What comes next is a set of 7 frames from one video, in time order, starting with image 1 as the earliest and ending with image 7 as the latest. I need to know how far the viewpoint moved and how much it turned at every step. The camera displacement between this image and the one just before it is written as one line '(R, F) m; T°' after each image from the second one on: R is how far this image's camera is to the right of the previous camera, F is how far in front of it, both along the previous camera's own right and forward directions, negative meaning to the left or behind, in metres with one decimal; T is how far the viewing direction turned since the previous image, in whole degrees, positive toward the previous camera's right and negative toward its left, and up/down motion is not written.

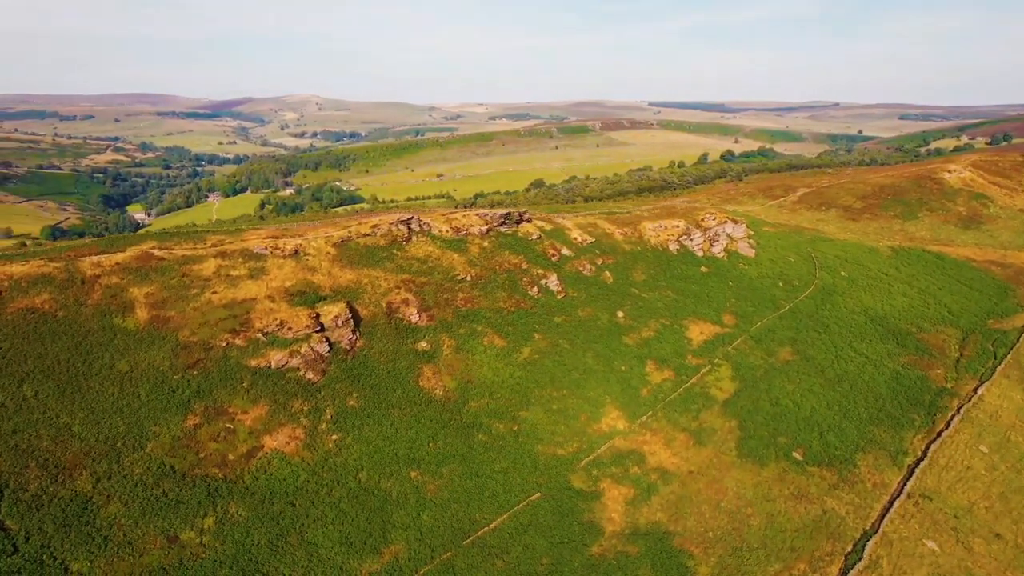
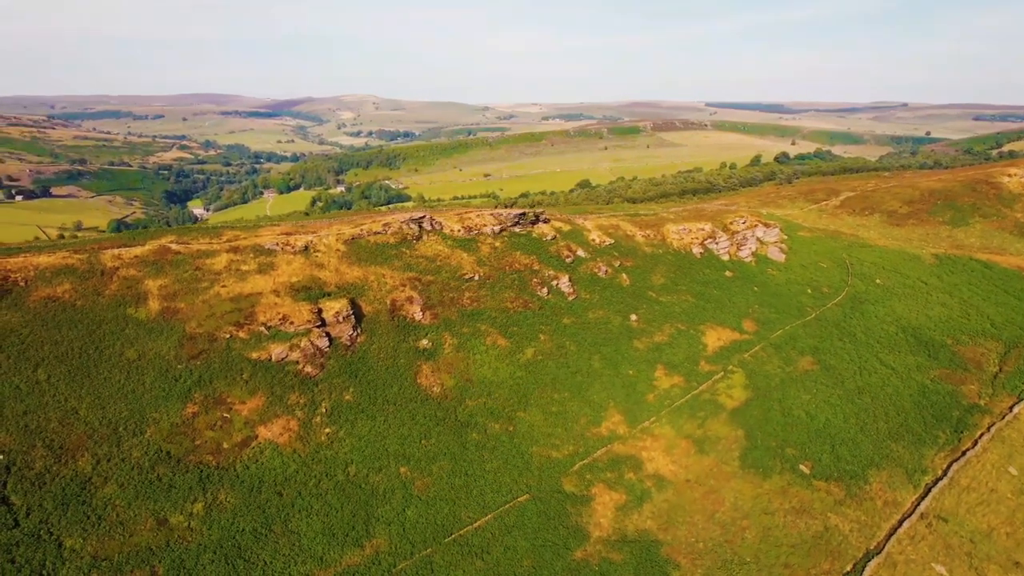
(+4.4, +0.4) m; -4°
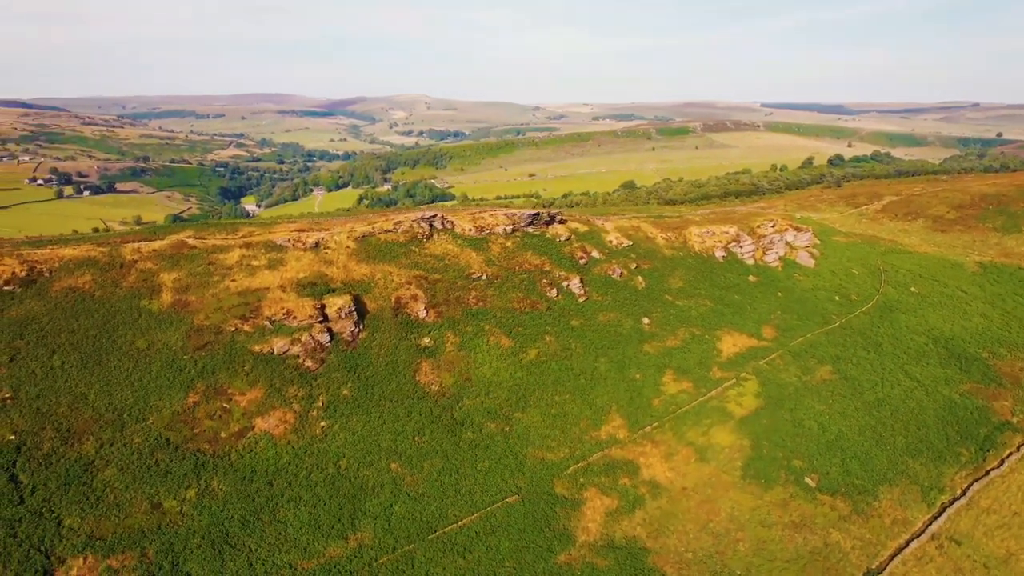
(+4.0, +0.4) m; -4°
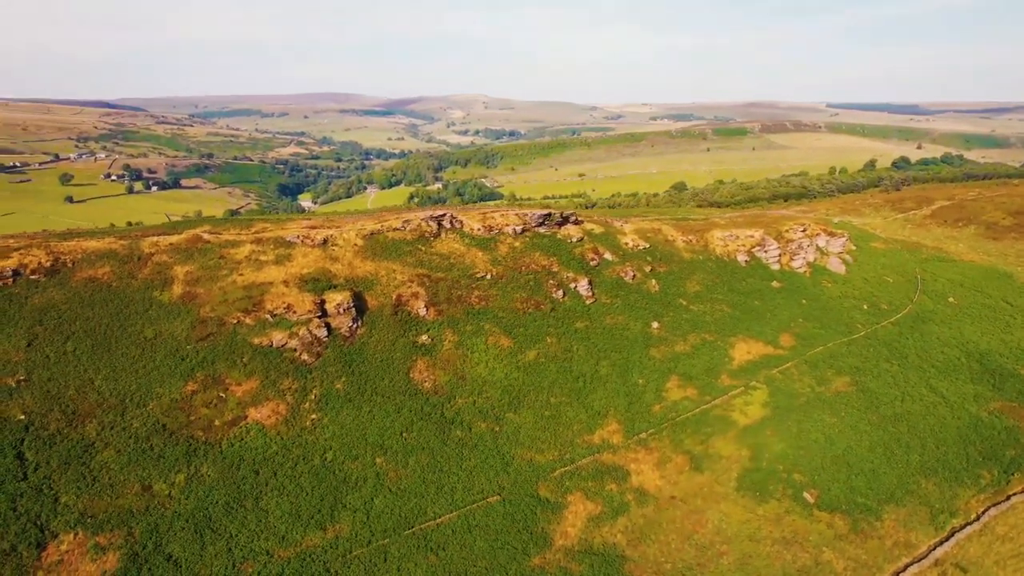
(+5.0, +0.4) m; -4°
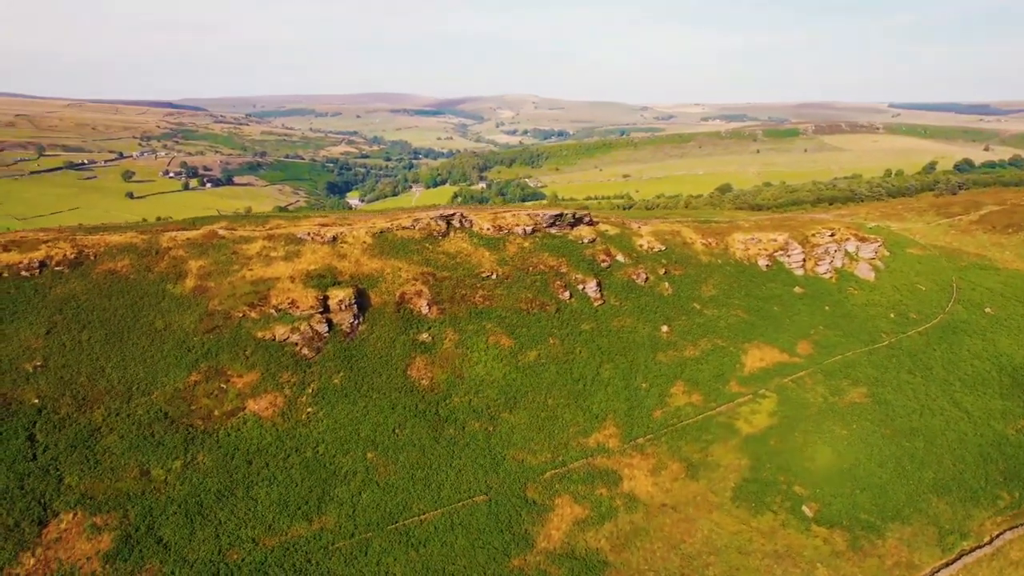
(+4.1, +0.2) m; -4°
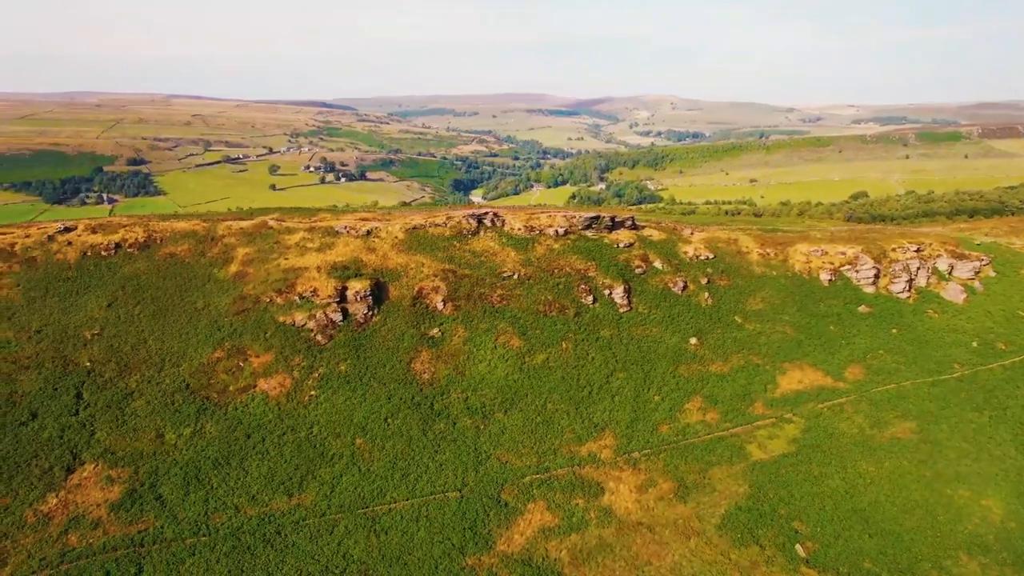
(+10.1, +0.7) m; -10°
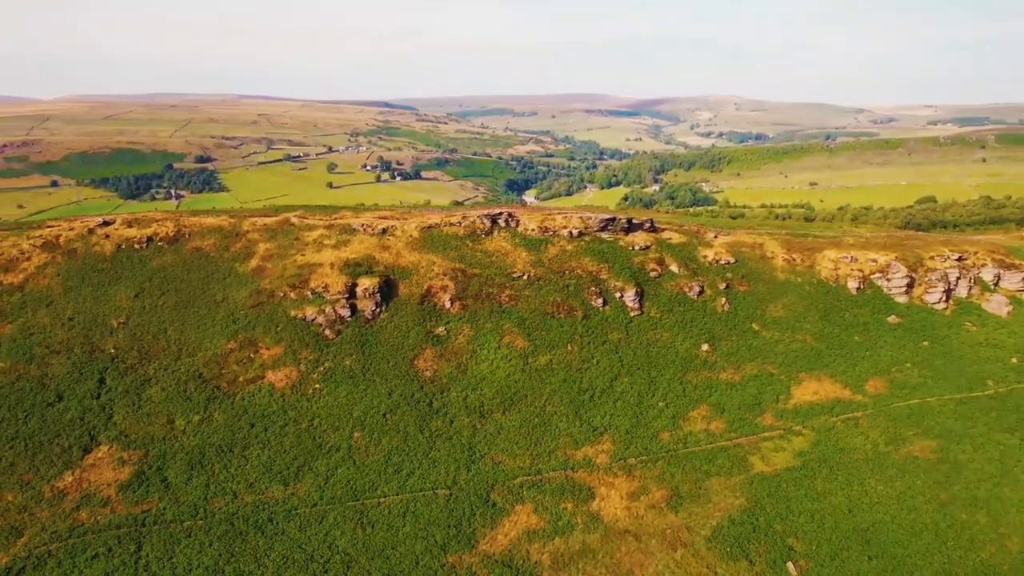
(+4.4, -0.1) m; -4°
